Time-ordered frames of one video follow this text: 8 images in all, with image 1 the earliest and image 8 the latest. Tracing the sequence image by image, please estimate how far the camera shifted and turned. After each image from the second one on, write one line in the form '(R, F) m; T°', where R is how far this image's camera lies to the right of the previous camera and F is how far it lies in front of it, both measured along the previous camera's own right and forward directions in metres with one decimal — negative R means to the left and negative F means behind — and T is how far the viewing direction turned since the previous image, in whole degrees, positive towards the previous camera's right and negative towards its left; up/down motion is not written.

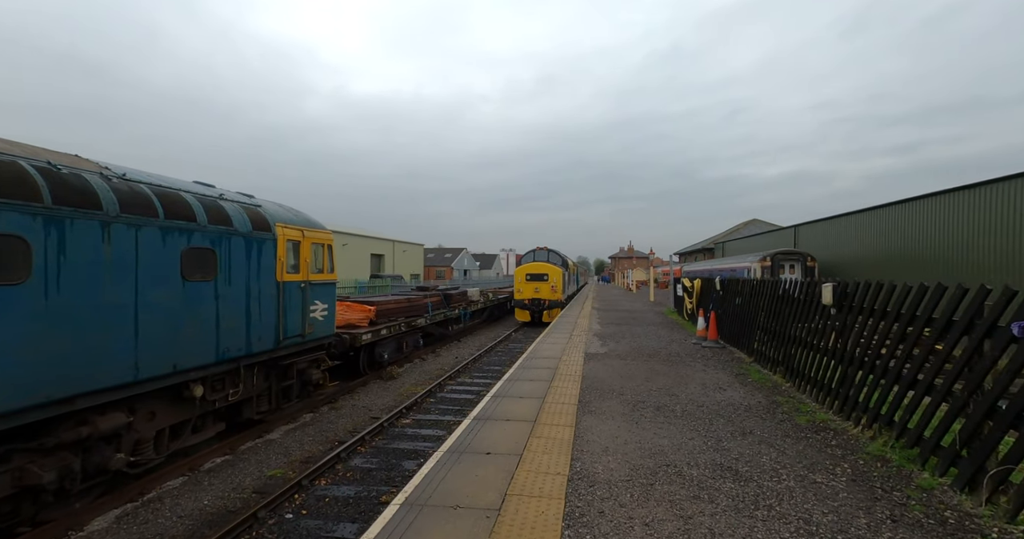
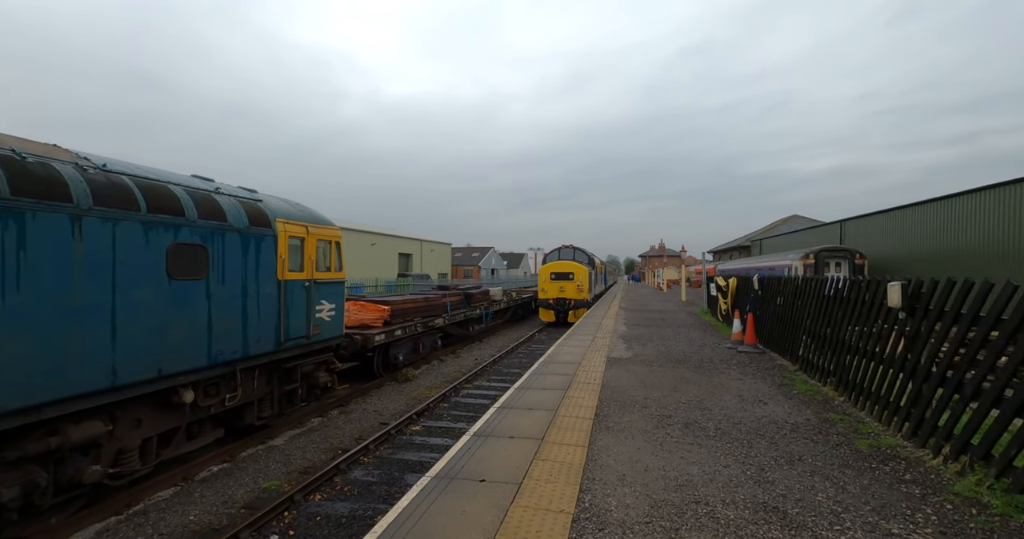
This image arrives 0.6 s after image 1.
(+0.2, +0.5) m; -3°
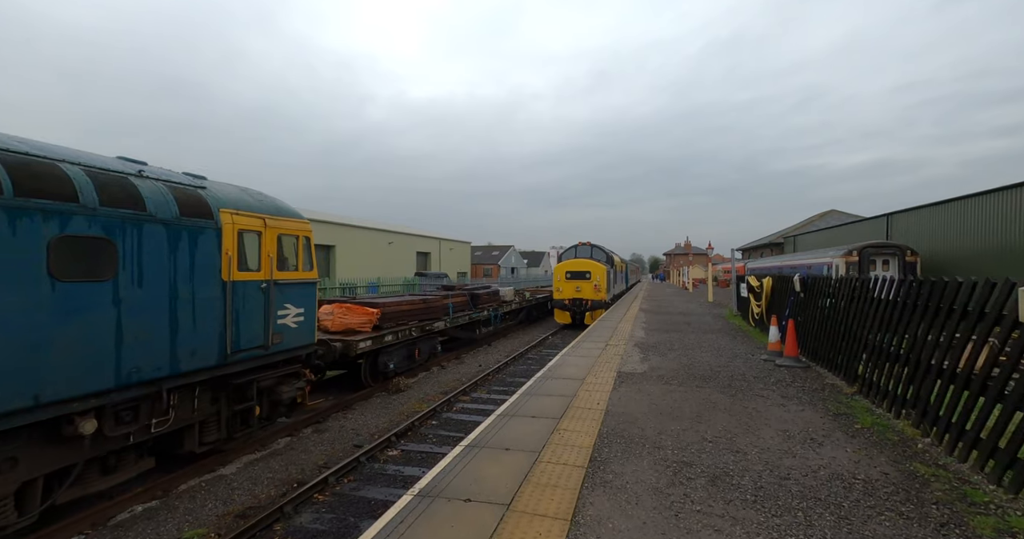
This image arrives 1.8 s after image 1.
(+0.4, +1.1) m; -3°
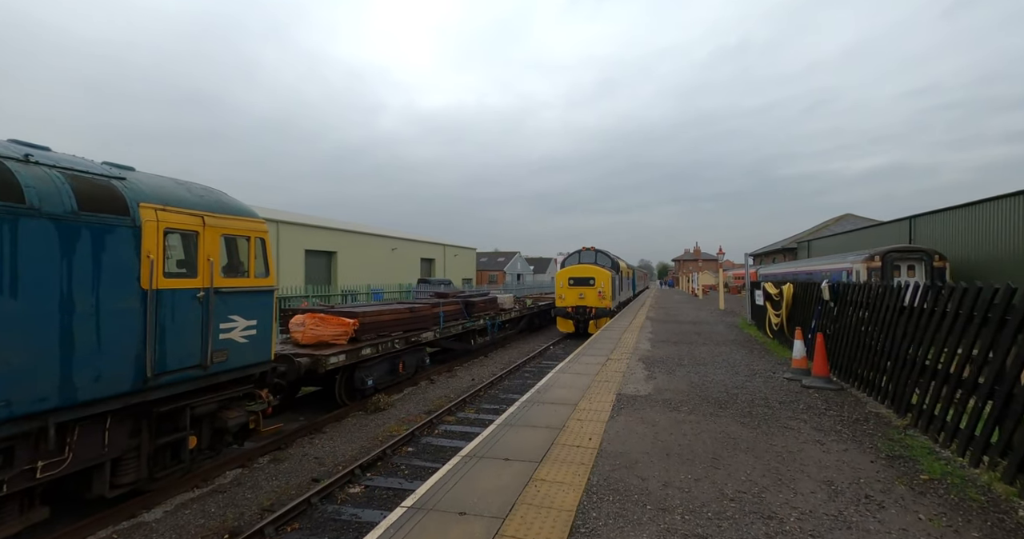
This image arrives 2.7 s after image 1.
(+0.3, +0.9) m; -1°
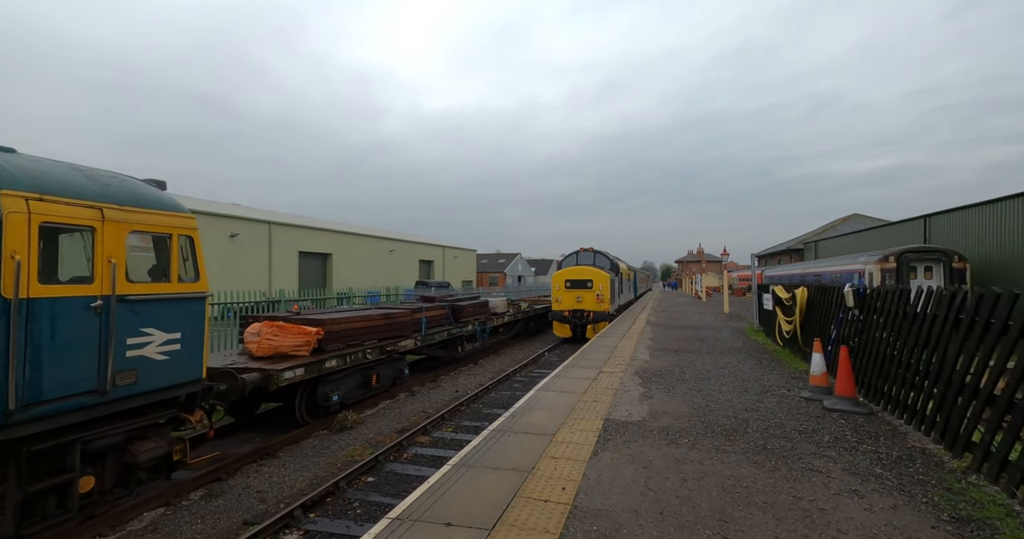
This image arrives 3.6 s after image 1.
(+0.4, +0.9) m; 0°
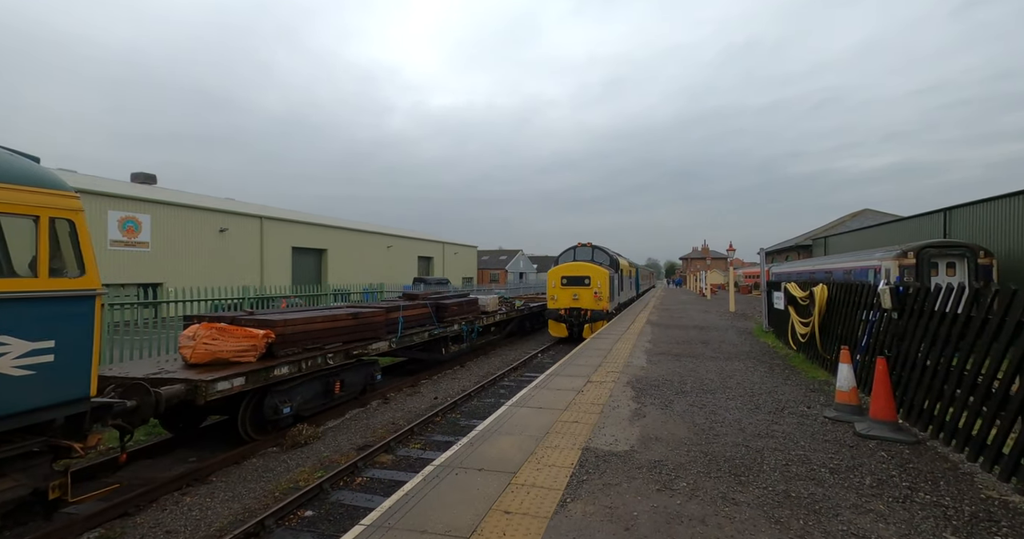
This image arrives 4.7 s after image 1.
(+0.4, +1.0) m; 0°
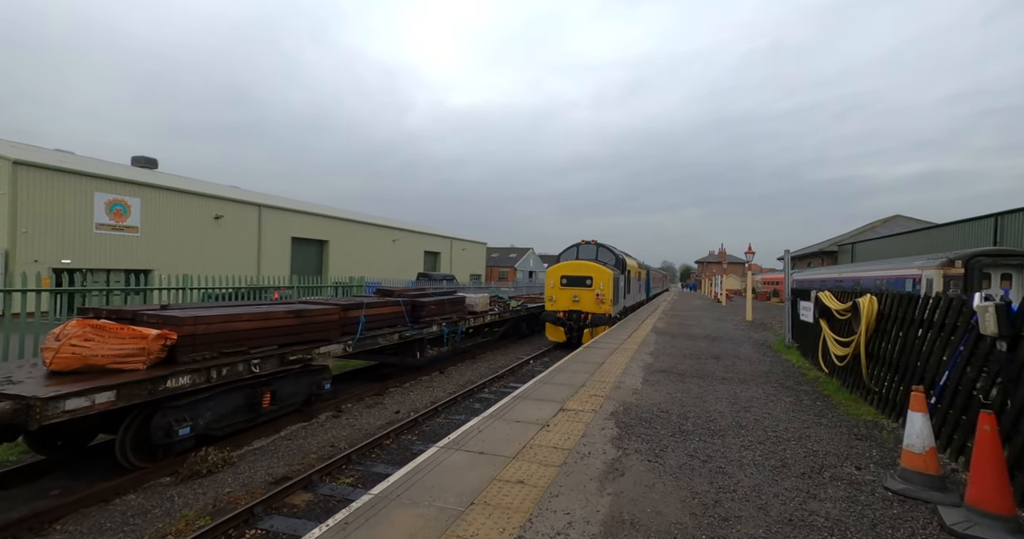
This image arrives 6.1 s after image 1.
(+0.6, +1.5) m; -2°
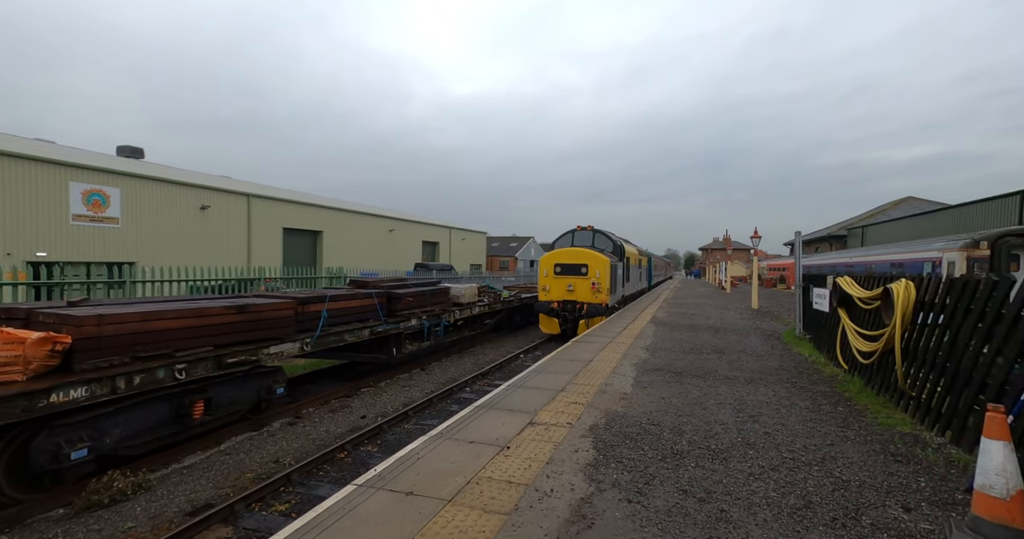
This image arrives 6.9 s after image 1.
(+0.4, +1.0) m; 0°
